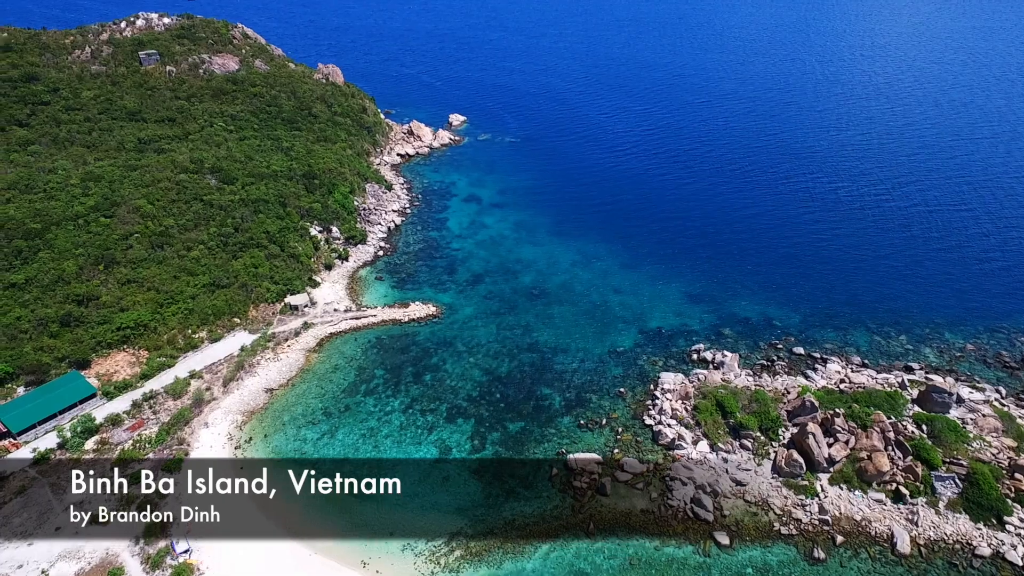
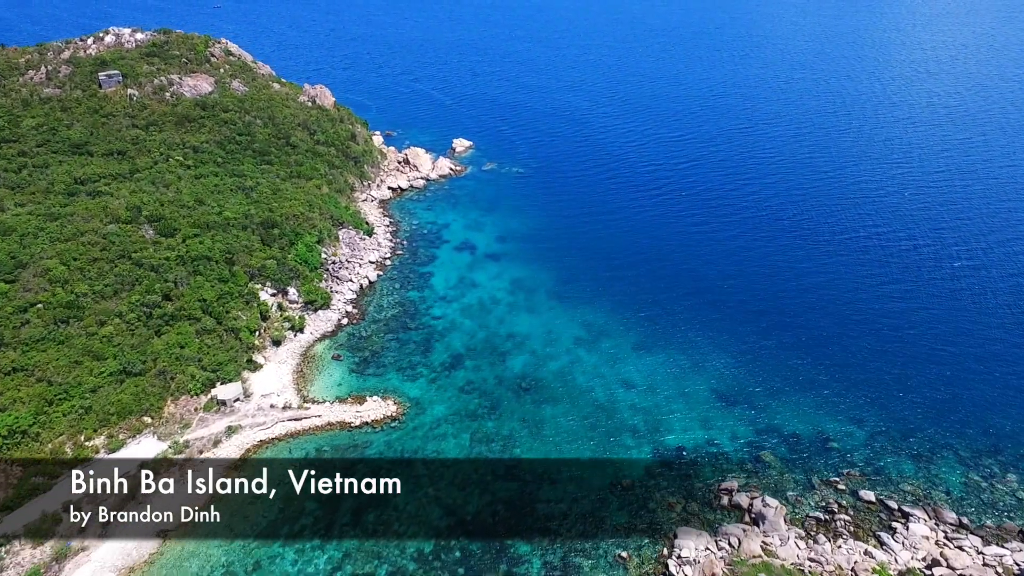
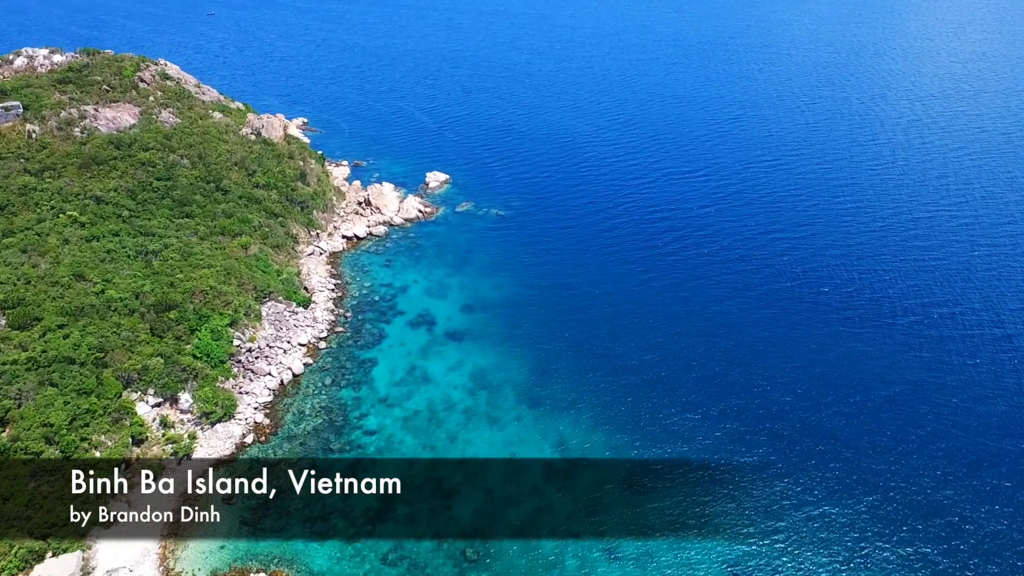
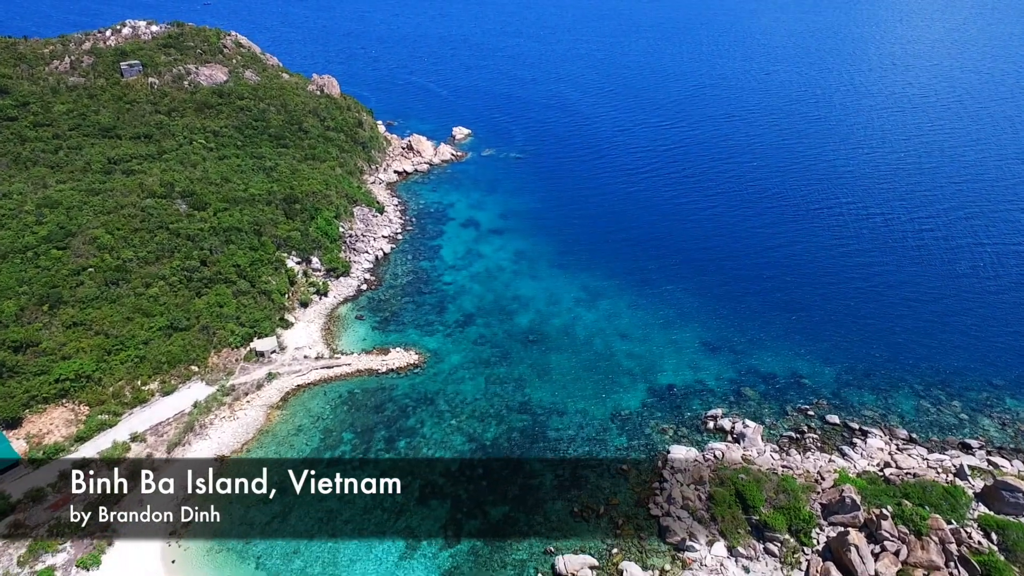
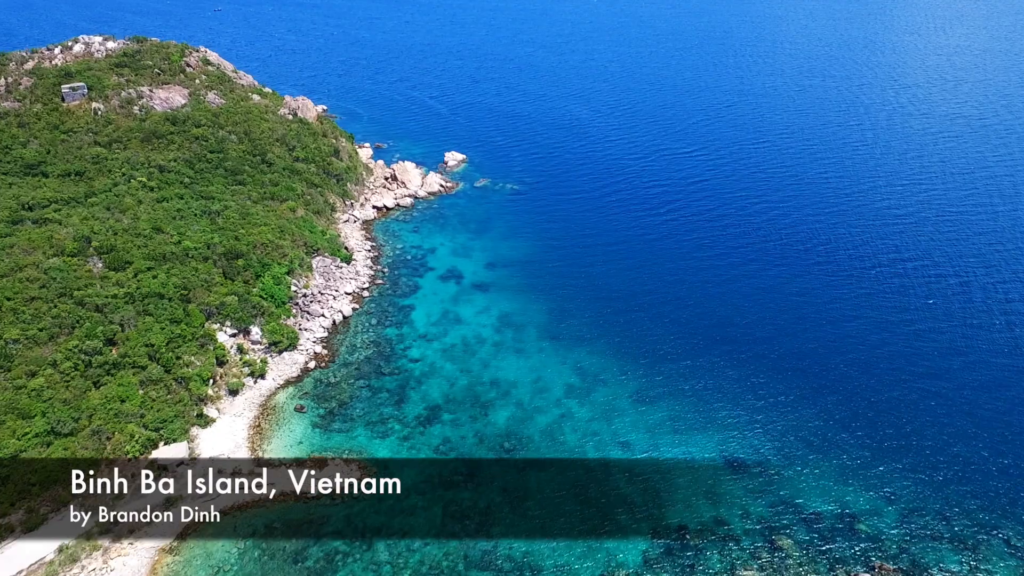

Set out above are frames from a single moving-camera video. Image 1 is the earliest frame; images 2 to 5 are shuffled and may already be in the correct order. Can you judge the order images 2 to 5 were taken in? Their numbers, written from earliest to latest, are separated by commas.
4, 2, 5, 3
